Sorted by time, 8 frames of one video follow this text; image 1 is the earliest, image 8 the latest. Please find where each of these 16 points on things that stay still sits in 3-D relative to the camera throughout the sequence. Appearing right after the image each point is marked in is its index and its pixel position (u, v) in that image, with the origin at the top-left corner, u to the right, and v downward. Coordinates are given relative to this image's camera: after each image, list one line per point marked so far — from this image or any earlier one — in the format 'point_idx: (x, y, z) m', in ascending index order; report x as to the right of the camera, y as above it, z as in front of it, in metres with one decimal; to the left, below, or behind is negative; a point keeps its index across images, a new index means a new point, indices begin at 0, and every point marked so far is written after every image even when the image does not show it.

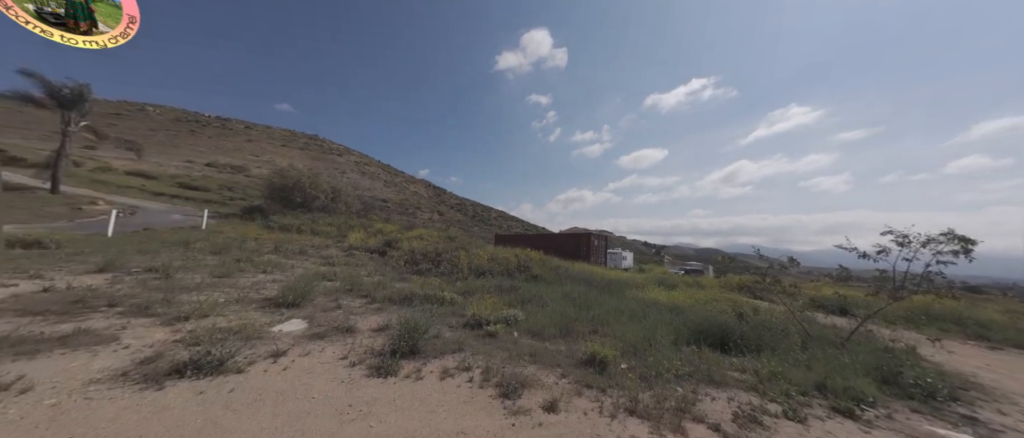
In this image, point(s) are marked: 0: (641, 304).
0: (+4.0, -2.7, +8.8) m
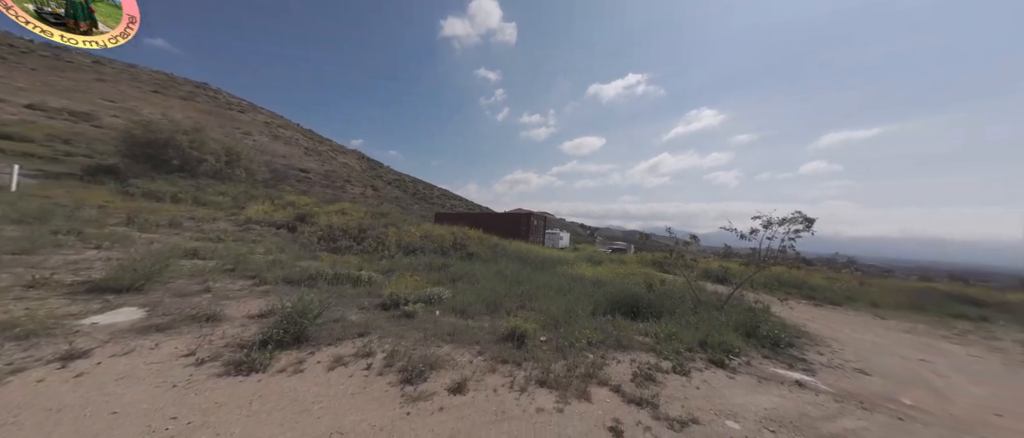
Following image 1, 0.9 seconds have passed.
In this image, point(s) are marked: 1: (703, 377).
0: (+1.8, -2.0, +9.4) m
1: (+2.8, -2.4, +4.2) m
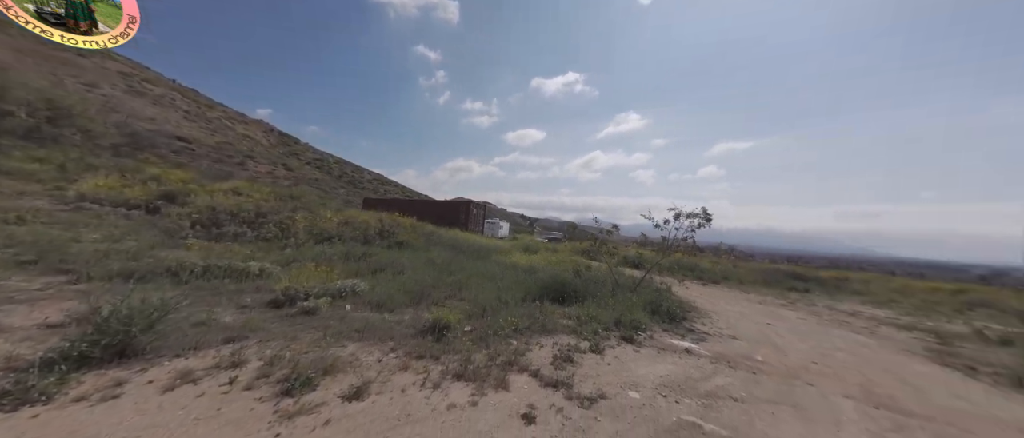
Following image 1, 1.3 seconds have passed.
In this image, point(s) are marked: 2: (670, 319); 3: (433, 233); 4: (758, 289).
0: (-0.4, -1.6, +9.4) m
1: (+1.7, -2.2, +4.6) m
2: (+4.4, -2.8, +7.8) m
3: (-3.9, -0.7, +14.2) m
4: (+14.9, -4.1, +17.0) m
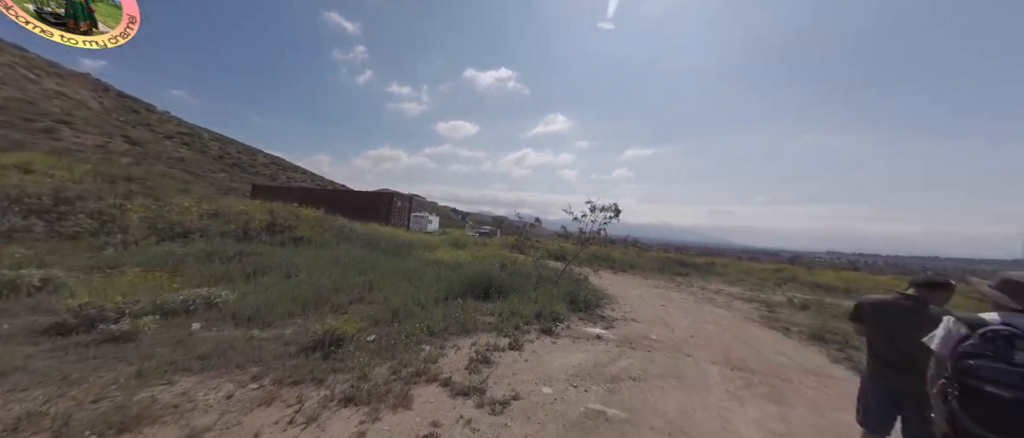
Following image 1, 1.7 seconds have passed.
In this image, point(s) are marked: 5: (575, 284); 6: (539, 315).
0: (-2.9, -1.4, +8.8) m
1: (+0.3, -2.1, +4.6) m
2: (+2.2, -2.7, +8.4) m
3: (-7.4, -0.4, +12.5) m
4: (+10.1, -3.9, +19.9) m
5: (+2.4, -2.5, +10.7) m
6: (+0.6, -2.2, +6.5) m
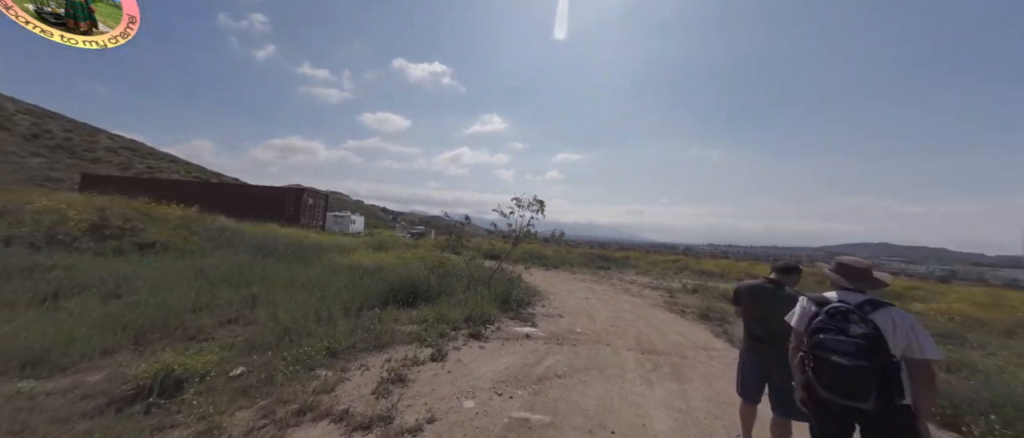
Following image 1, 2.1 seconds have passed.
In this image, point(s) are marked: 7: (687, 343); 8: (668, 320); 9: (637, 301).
0: (-4.9, -1.4, +7.6) m
1: (-0.8, -2.1, +4.3) m
2: (+0.1, -2.6, +8.4) m
3: (-10.1, -0.4, +10.3) m
4: (+5.3, -3.8, +21.4) m
5: (-0.2, -2.4, +10.7) m
6: (-1.0, -2.2, +6.2) m
7: (+4.6, -3.3, +7.4) m
8: (+5.6, -3.6, +10.1) m
9: (+5.7, -3.7, +12.9) m
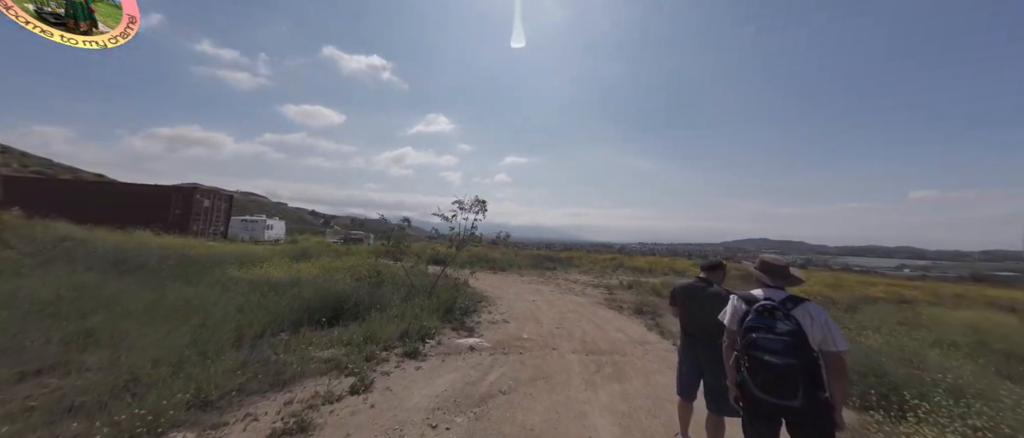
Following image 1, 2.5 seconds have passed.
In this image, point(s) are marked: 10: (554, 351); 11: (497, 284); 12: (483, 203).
0: (-6.3, -1.5, +6.2) m
1: (-1.6, -2.2, +3.7) m
2: (-1.5, -2.7, +7.9) m
3: (-11.9, -0.5, +7.9) m
4: (+1.2, -4.0, +21.6) m
5: (-2.2, -2.5, +10.1) m
6: (-2.1, -2.3, +5.5) m
7: (+3.2, -3.3, +7.7) m
8: (+3.6, -3.7, +10.5) m
9: (+3.2, -3.8, +13.3) m
10: (+1.0, -3.0, +6.3) m
11: (-0.8, -3.5, +15.2) m
12: (-0.9, +0.5, +10.2) m
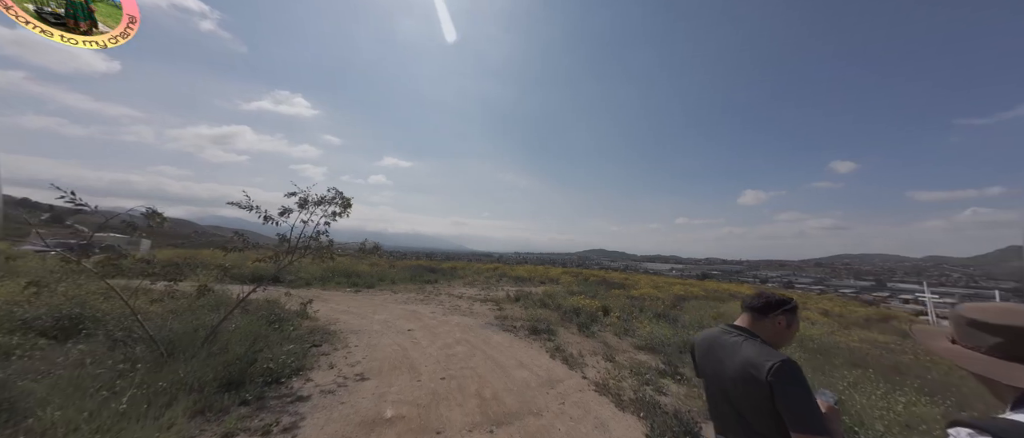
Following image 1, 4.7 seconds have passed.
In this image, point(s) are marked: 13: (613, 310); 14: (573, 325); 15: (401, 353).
0: (-7.5, -1.1, +0.9) m
1: (-2.3, -1.9, +0.3) m
2: (-3.8, -2.6, +4.2) m
3: (-13.3, +0.1, +0.1) m
4: (-6.8, -4.3, +17.8) m
5: (-5.3, -2.4, +6.0) m
6: (-3.4, -2.0, +1.8) m
7: (+0.5, -3.4, +5.9) m
8: (-0.2, -3.9, +8.6) m
9: (-1.7, -4.0, +11.0) m
10: (-1.0, -2.9, +3.7) m
11: (-6.1, -3.5, +11.2) m
12: (-4.1, +0.6, +6.7) m
13: (+5.1, -4.6, +14.1) m
14: (+2.5, -4.4, +11.7) m
15: (-2.7, -3.3, +6.8) m
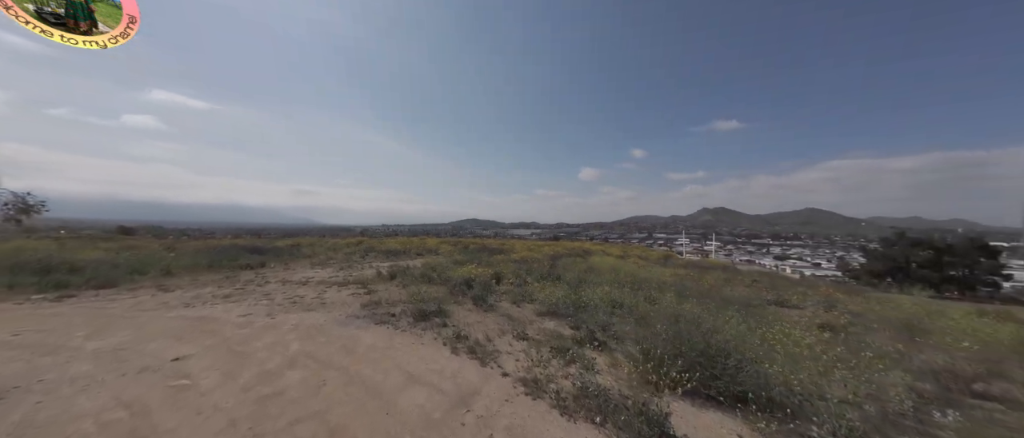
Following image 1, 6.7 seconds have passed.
0: (-6.0, -0.9, -4.5) m
1: (-1.0, -1.6, -2.7) m
2: (-4.1, -1.9, +0.2) m
3: (-10.9, 0.0, -7.8) m
4: (-12.7, -2.4, +11.3) m
5: (-6.2, -1.6, +1.1) m
6: (-2.7, -1.6, -1.9) m
7: (-1.0, -2.5, +3.7) m
8: (-2.8, -2.6, +5.8) m
9: (-5.1, -2.7, +7.4) m
10: (-1.3, -2.2, +1.0) m
11: (-9.2, -2.3, +5.5) m
12: (-5.4, +1.4, +2.0) m
13: (-0.3, -2.7, +13.1) m
14: (-1.6, -2.8, +9.8) m
15: (-4.2, -2.3, +3.1) m
